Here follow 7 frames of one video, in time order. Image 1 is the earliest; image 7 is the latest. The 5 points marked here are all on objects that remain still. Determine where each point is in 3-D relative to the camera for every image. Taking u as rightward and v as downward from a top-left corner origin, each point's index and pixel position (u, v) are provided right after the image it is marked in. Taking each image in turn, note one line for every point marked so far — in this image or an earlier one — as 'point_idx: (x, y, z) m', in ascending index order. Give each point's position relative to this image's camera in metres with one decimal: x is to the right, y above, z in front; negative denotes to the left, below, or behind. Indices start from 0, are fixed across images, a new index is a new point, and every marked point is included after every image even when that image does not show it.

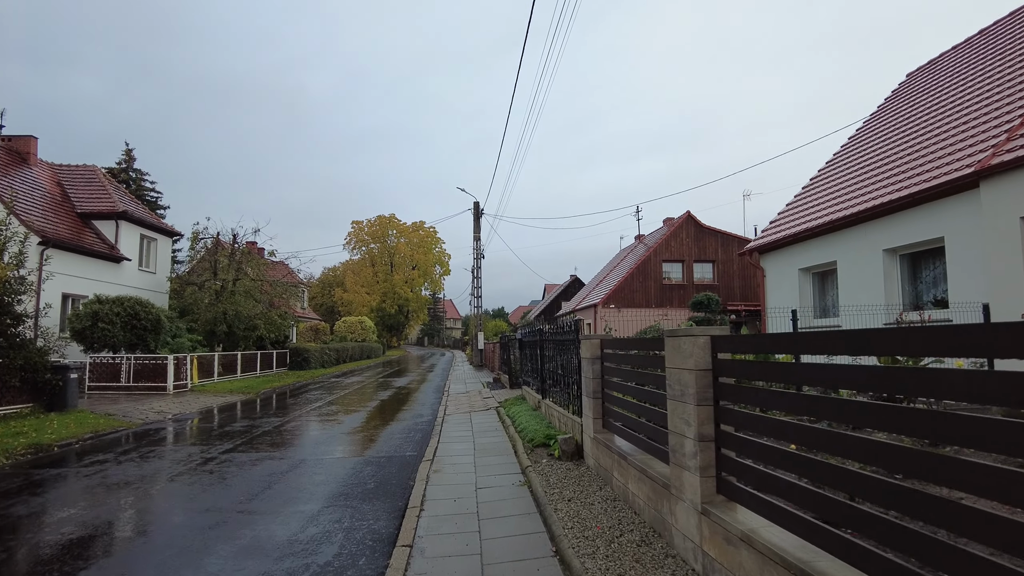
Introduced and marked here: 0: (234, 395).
0: (-7.3, -2.8, +17.2) m
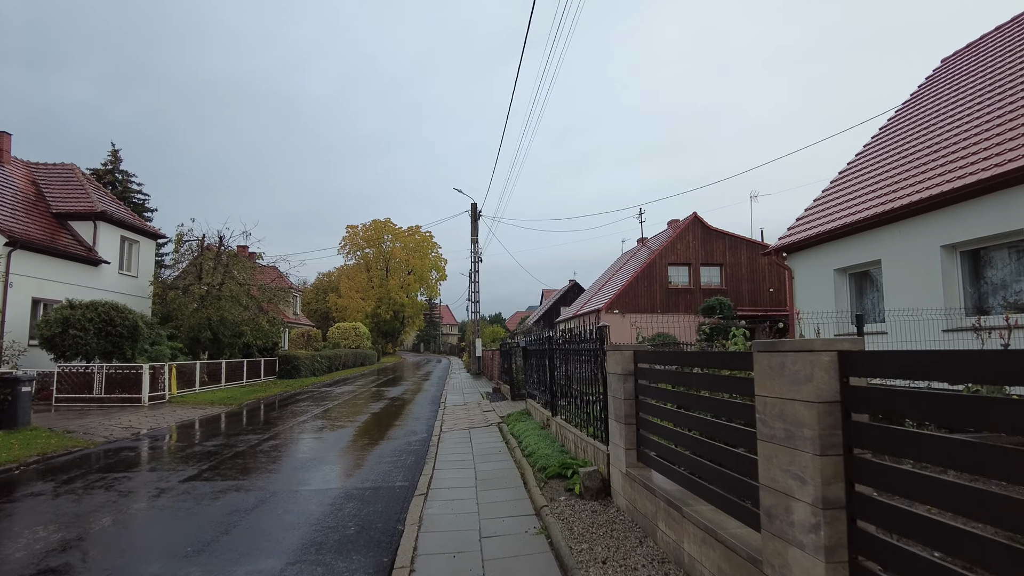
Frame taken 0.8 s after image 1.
0: (-7.3, -2.9, +16.1) m
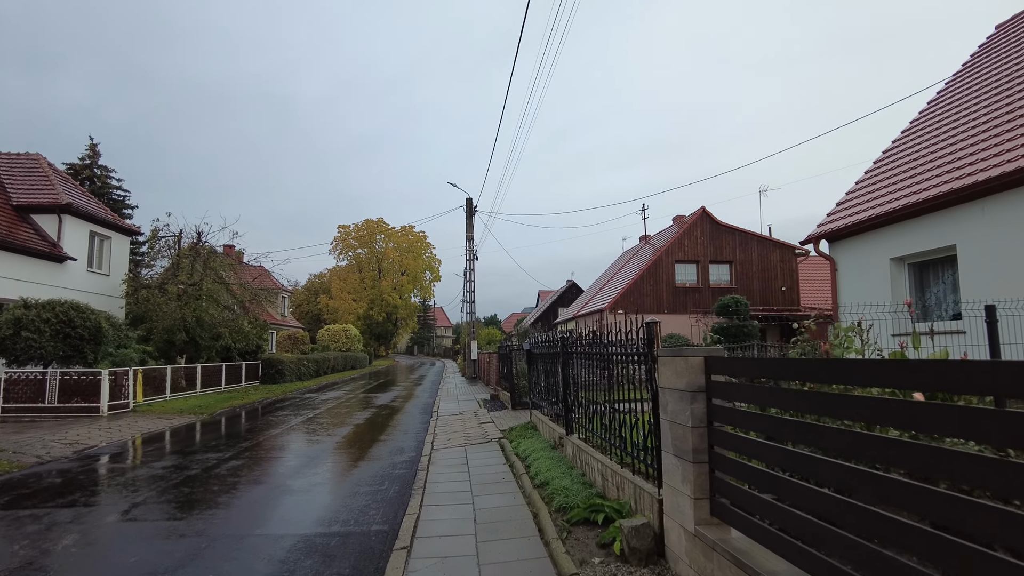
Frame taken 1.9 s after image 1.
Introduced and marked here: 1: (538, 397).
0: (-7.3, -2.8, +14.6) m
1: (+0.3, -1.5, +9.3) m
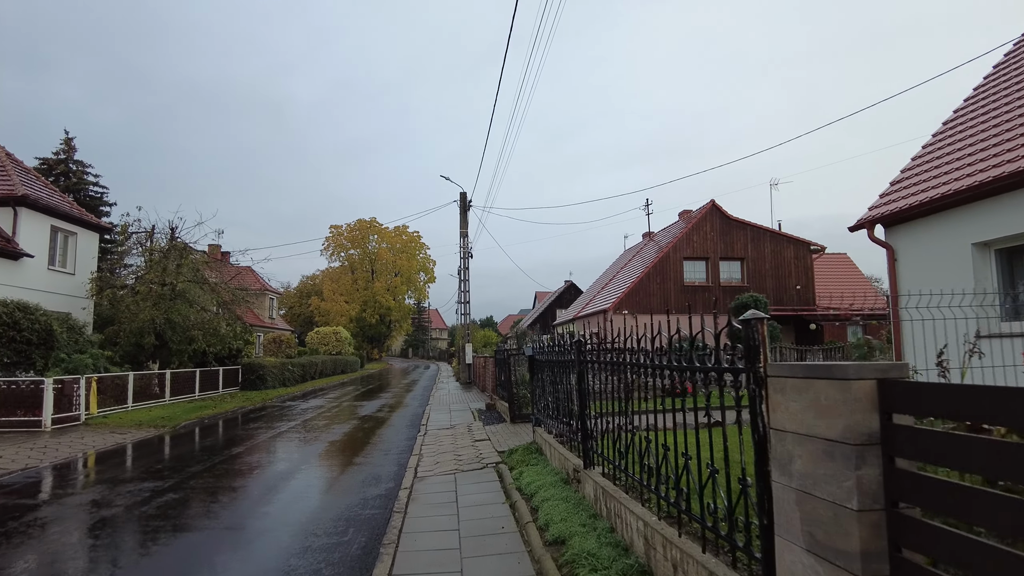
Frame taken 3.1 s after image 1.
0: (-7.3, -2.8, +13.1) m
1: (+0.3, -1.5, +7.9) m
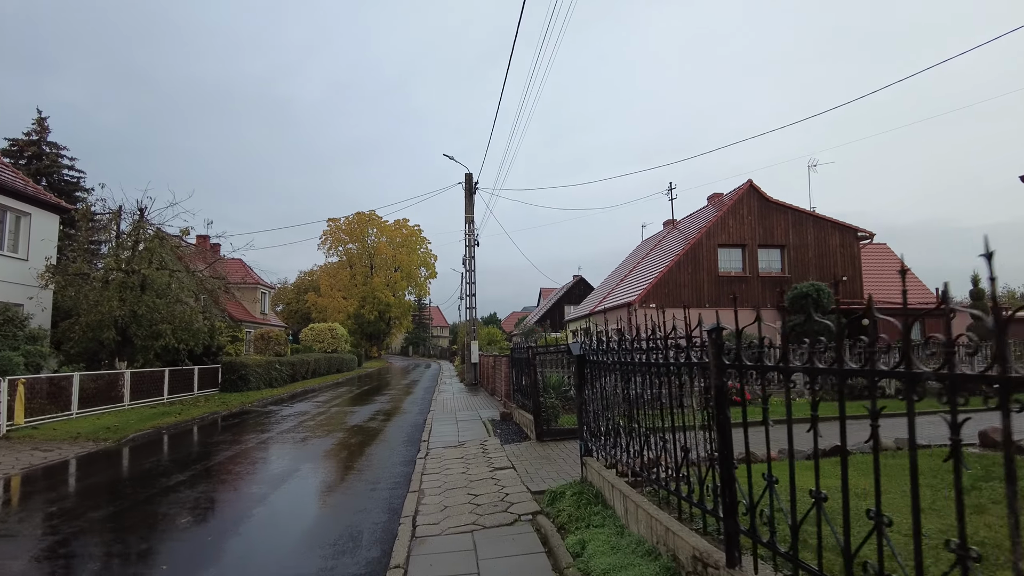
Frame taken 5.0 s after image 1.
0: (-7.0, -2.5, +10.8) m
1: (+0.7, -1.2, +5.5) m
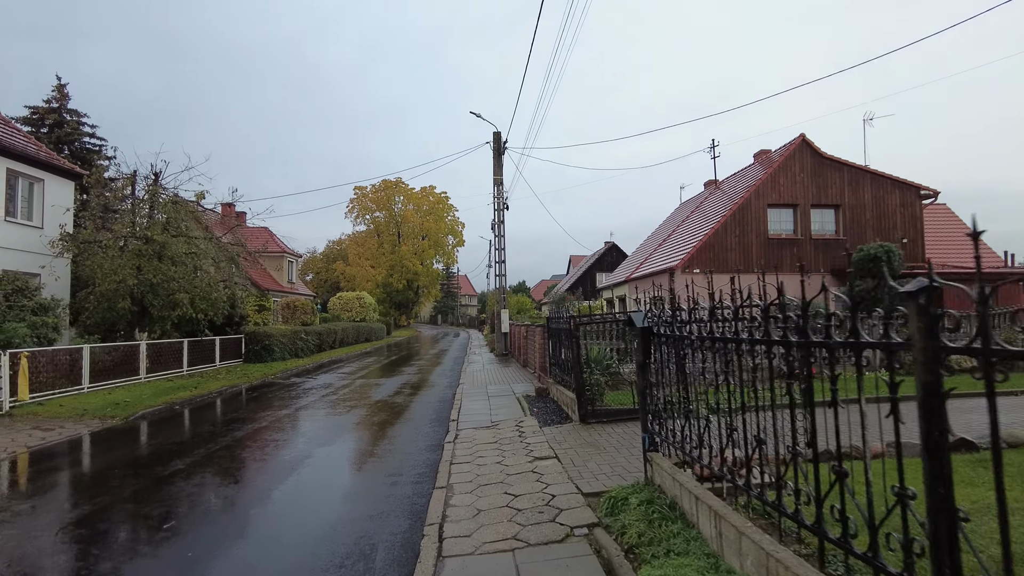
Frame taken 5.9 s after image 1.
0: (-6.4, -2.0, +10.2) m
1: (+1.0, -0.9, +4.5) m
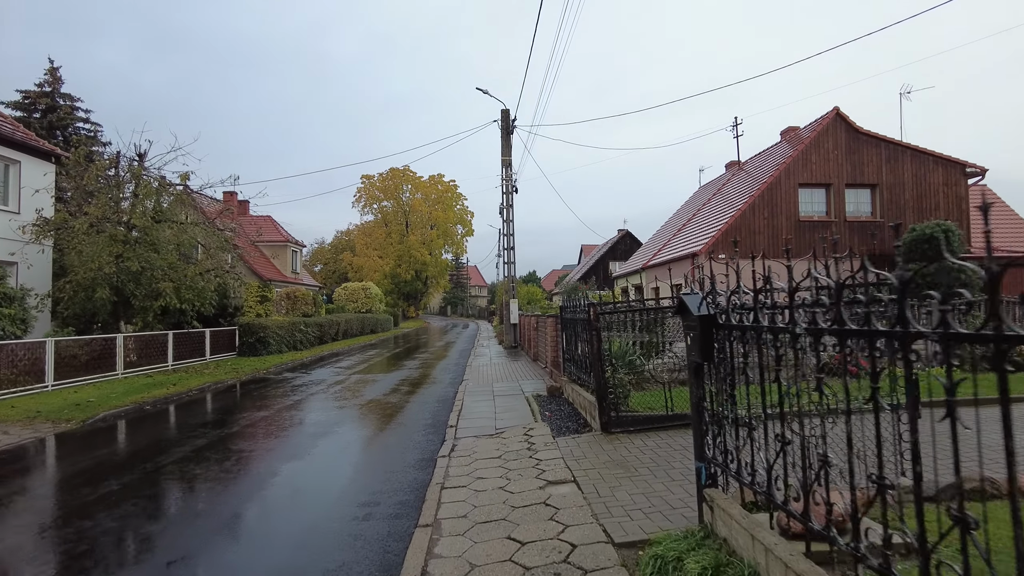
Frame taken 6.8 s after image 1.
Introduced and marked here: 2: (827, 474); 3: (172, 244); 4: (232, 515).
0: (-6.3, -1.8, +9.1) m
1: (+1.0, -0.8, +3.3) m
2: (+1.1, -0.7, +2.1) m
3: (-7.8, +1.0, +15.1) m
4: (-1.9, -1.7, +4.5) m
